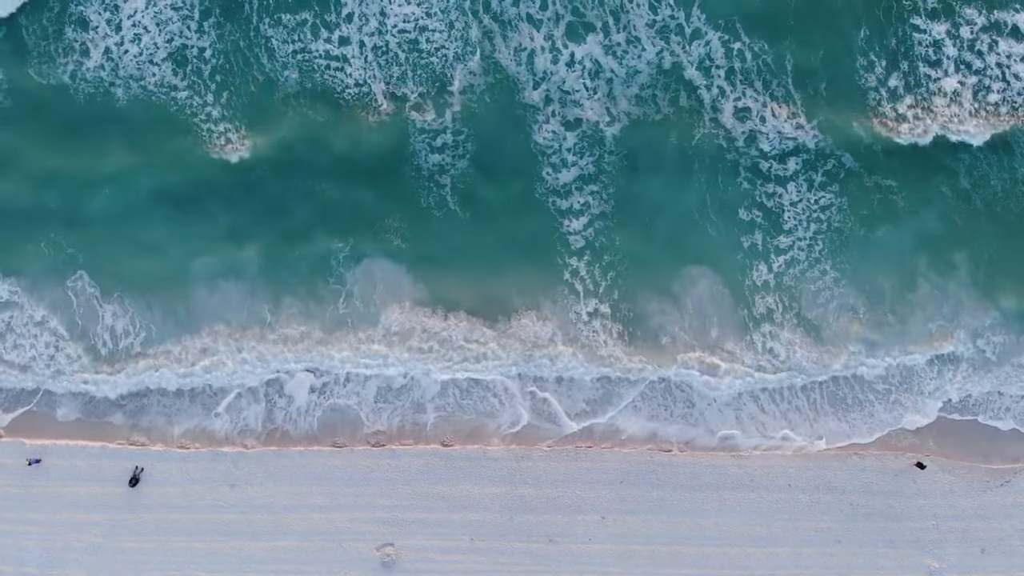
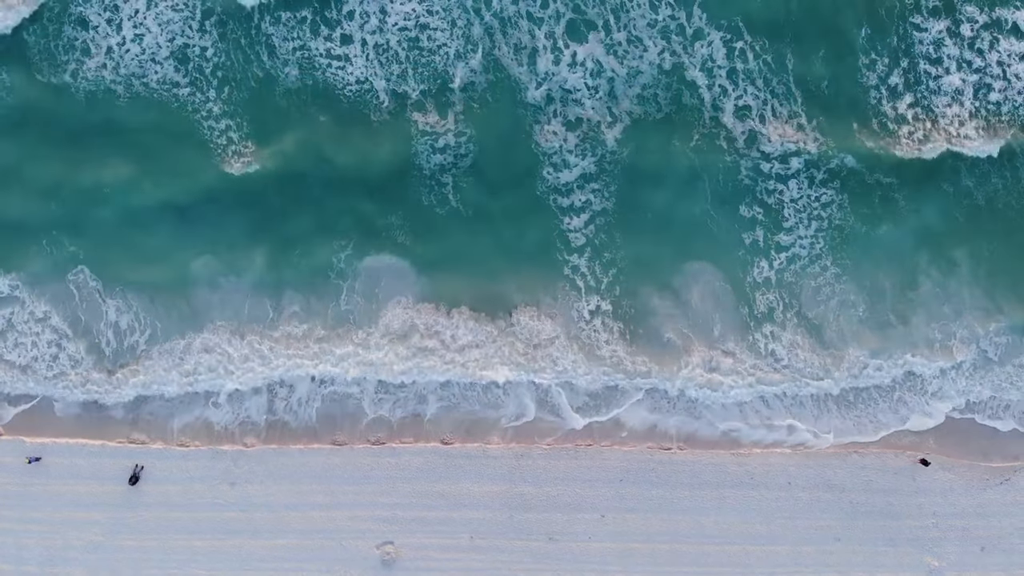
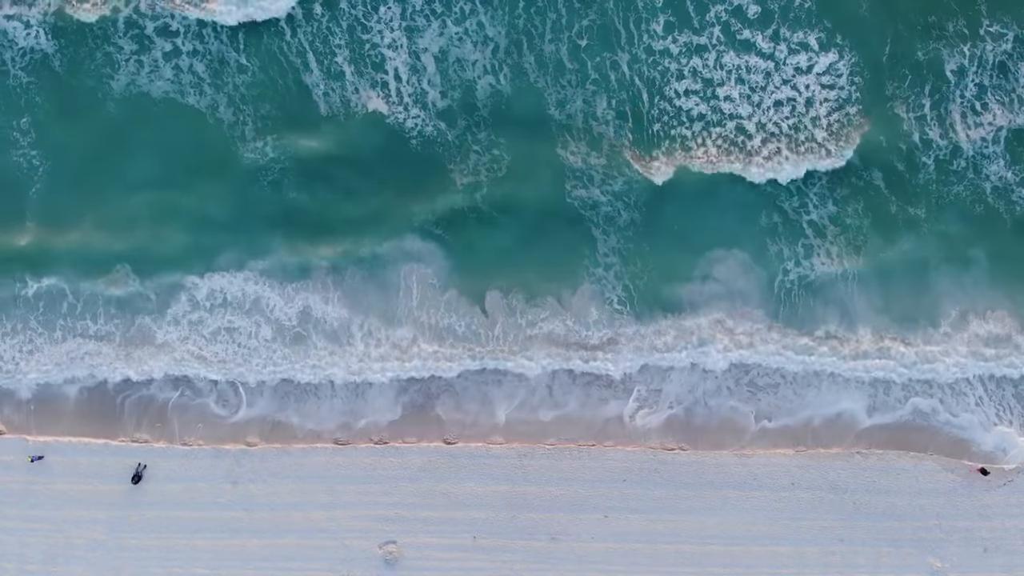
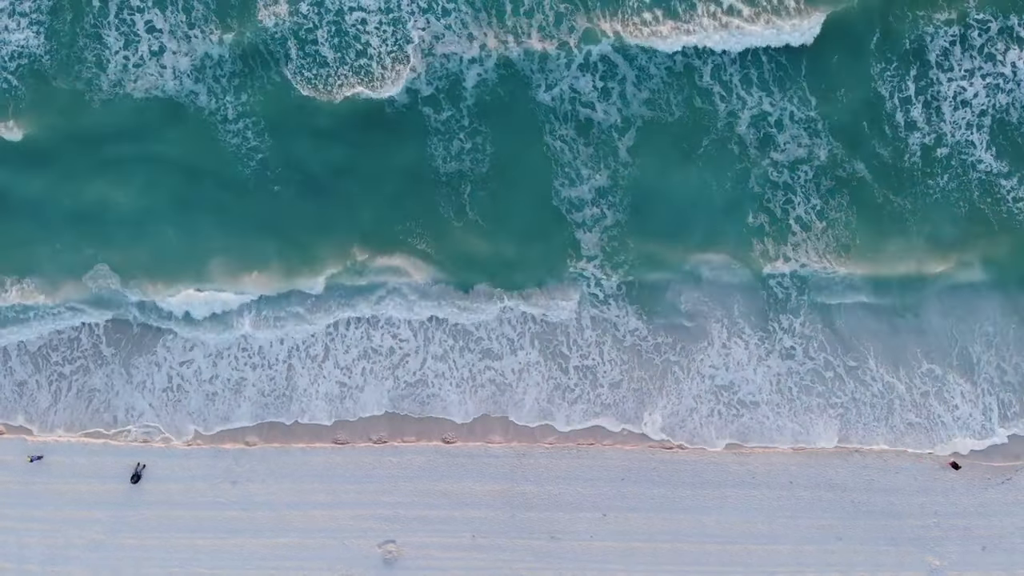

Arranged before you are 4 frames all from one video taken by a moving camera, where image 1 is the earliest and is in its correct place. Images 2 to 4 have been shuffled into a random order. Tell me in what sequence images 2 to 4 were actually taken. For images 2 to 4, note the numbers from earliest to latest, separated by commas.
2, 4, 3
